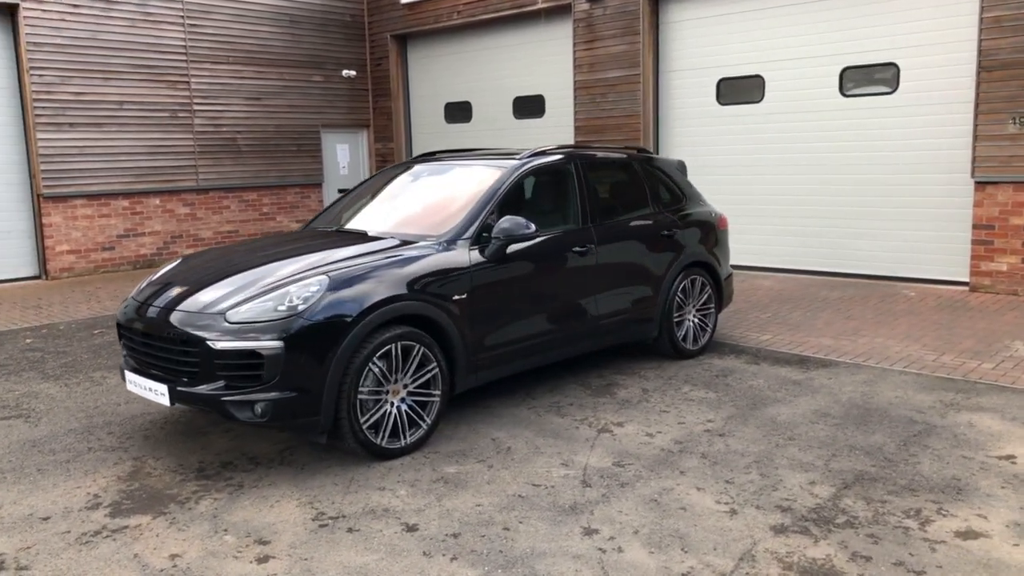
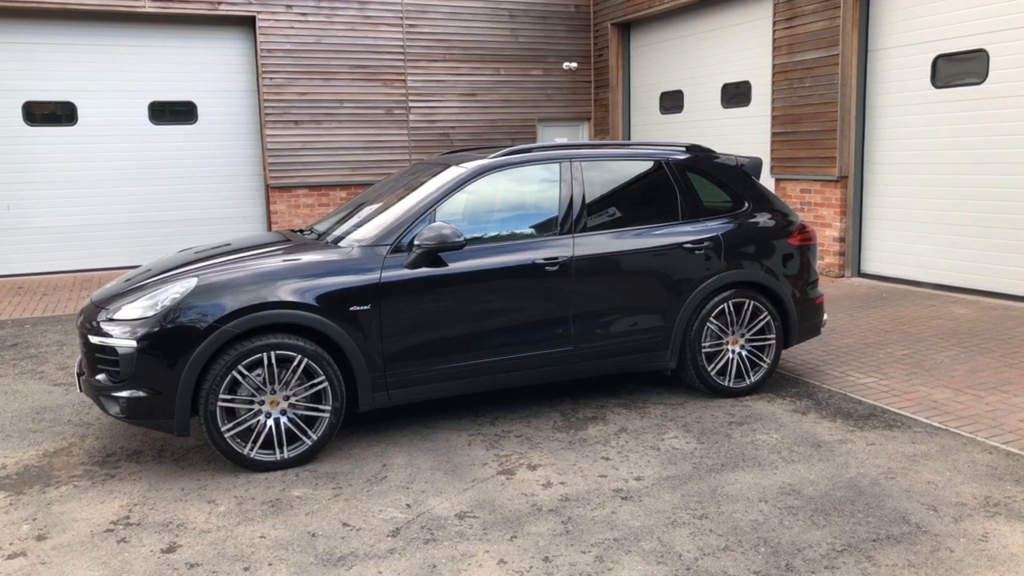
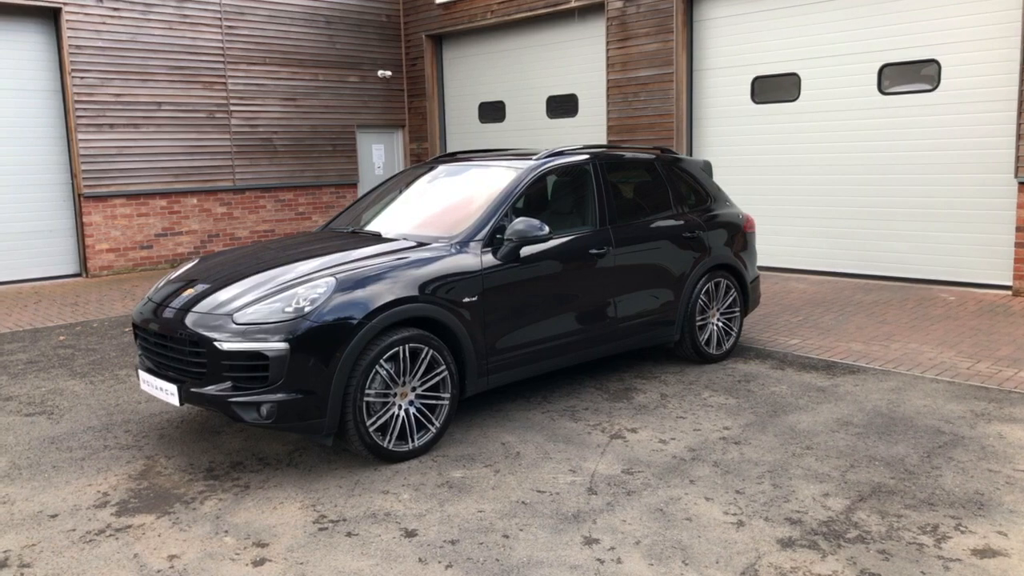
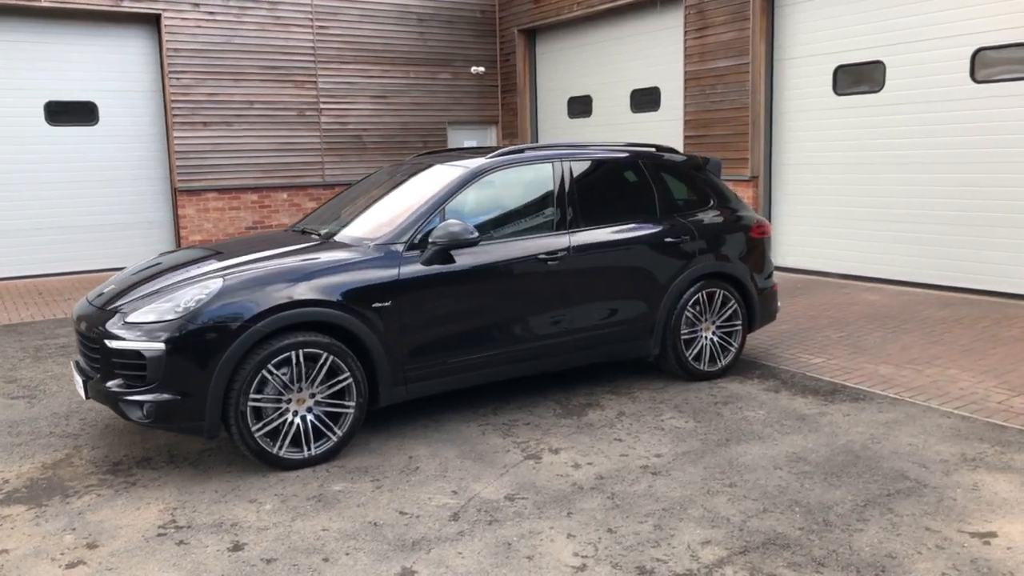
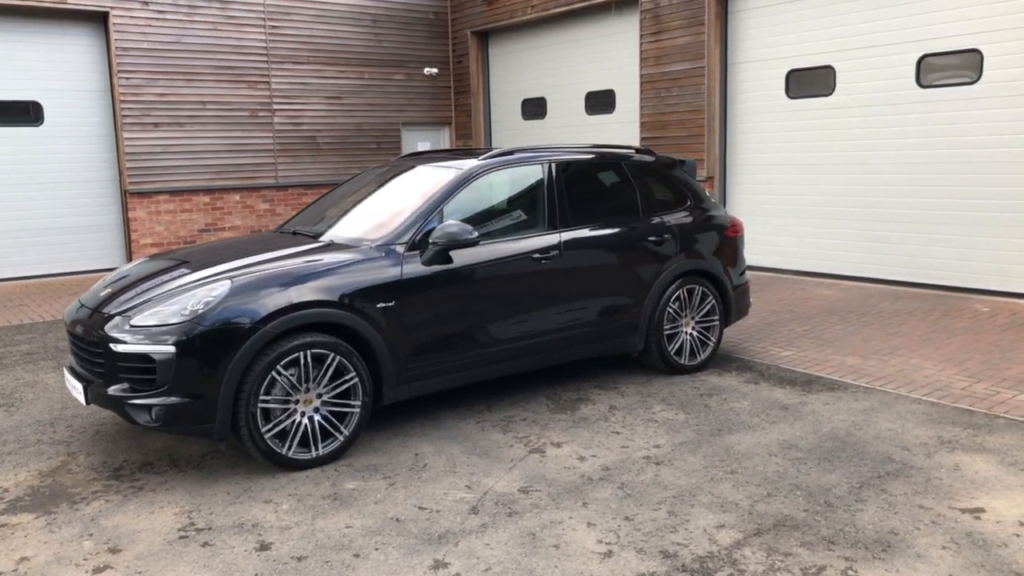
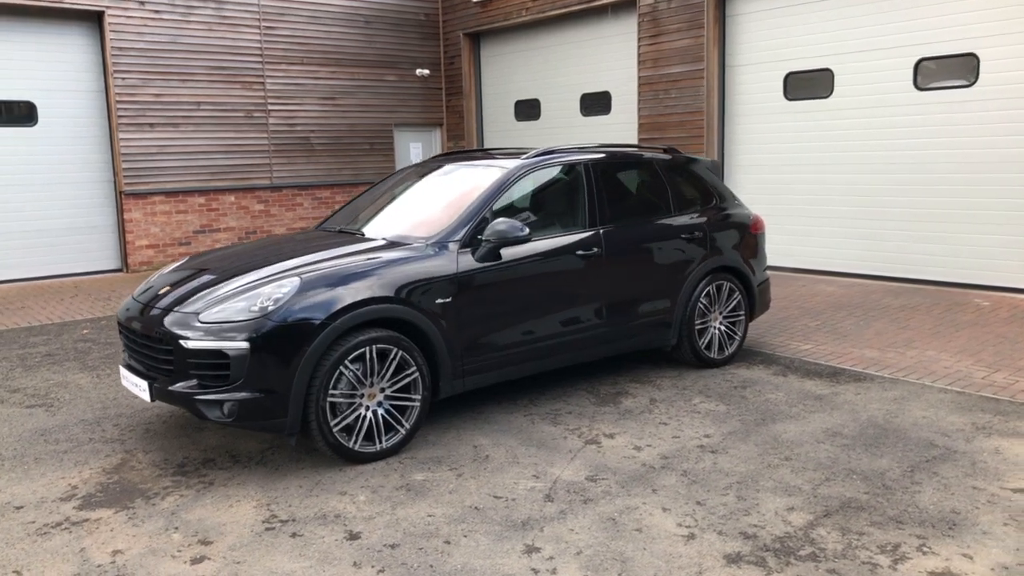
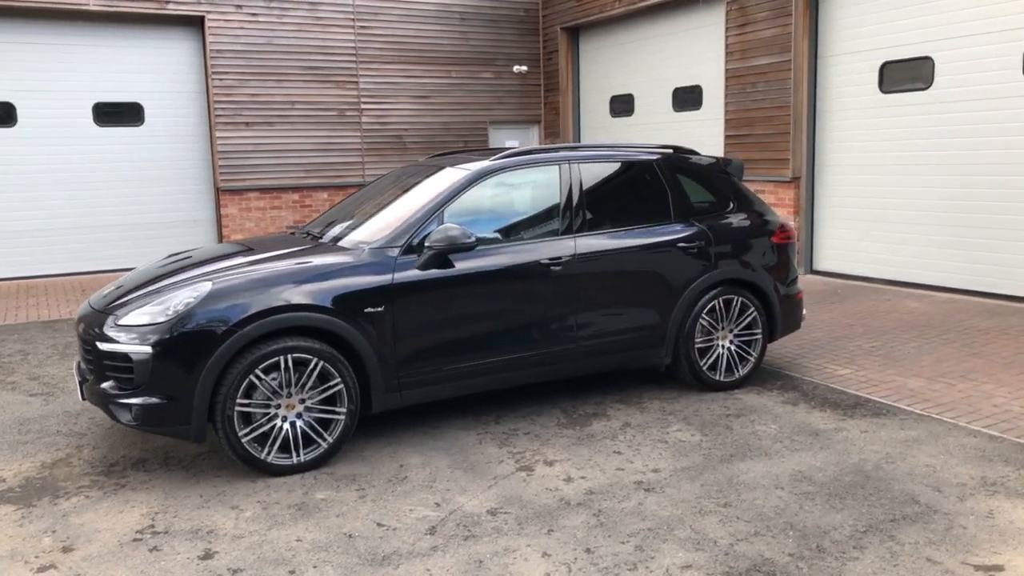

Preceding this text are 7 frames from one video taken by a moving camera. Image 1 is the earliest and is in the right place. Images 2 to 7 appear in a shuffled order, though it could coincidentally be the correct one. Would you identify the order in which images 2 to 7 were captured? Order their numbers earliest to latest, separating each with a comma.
3, 6, 5, 4, 7, 2
